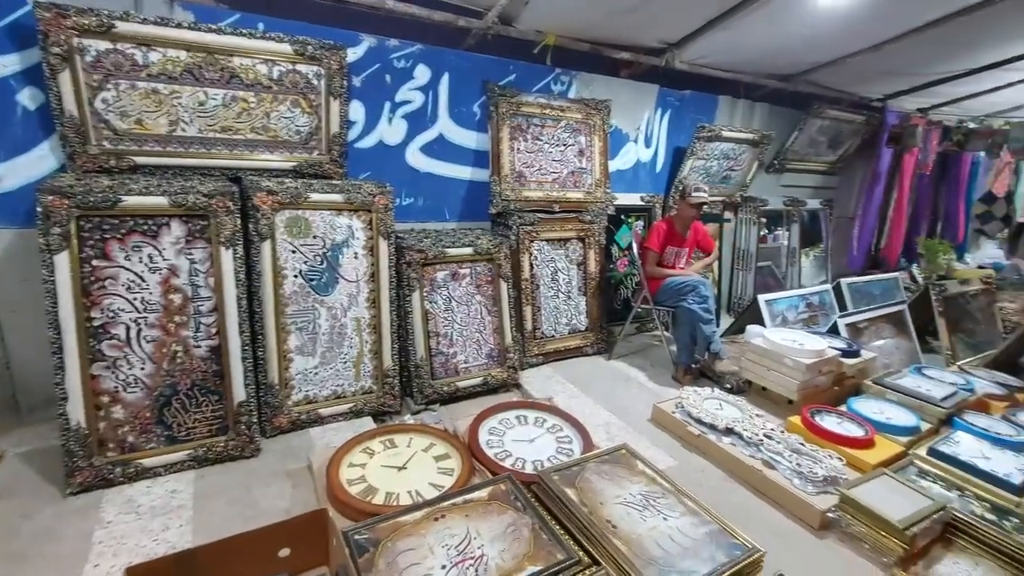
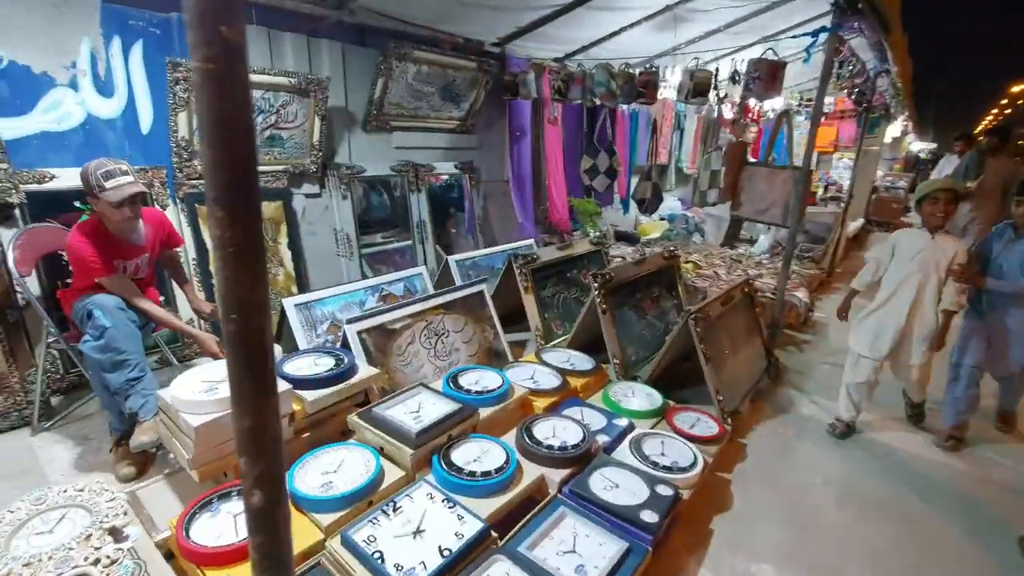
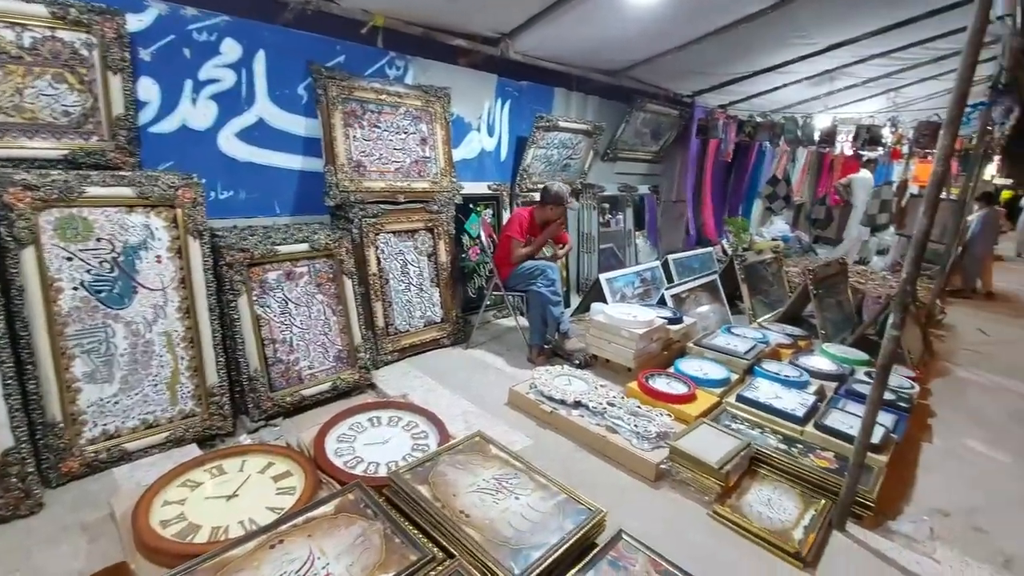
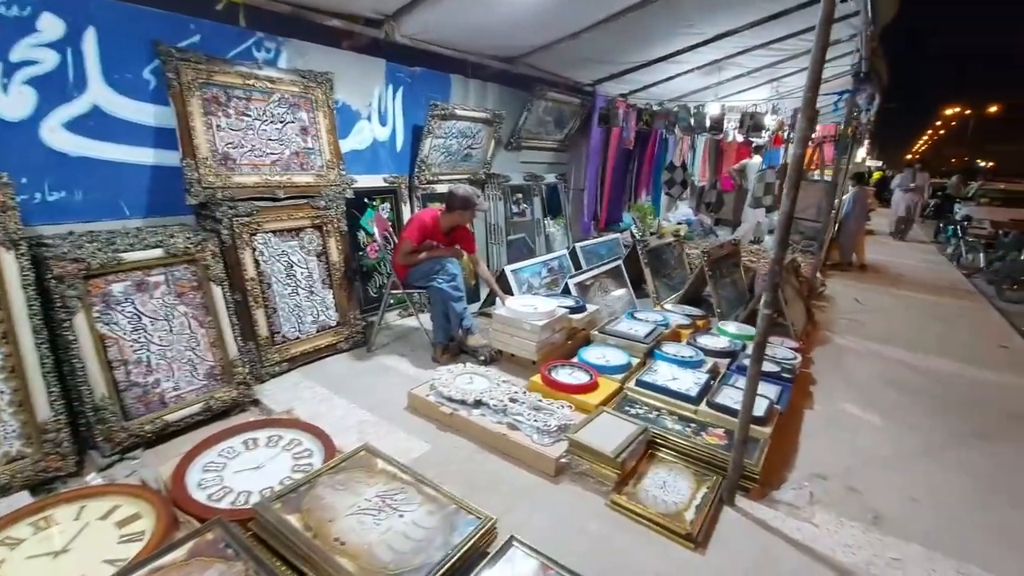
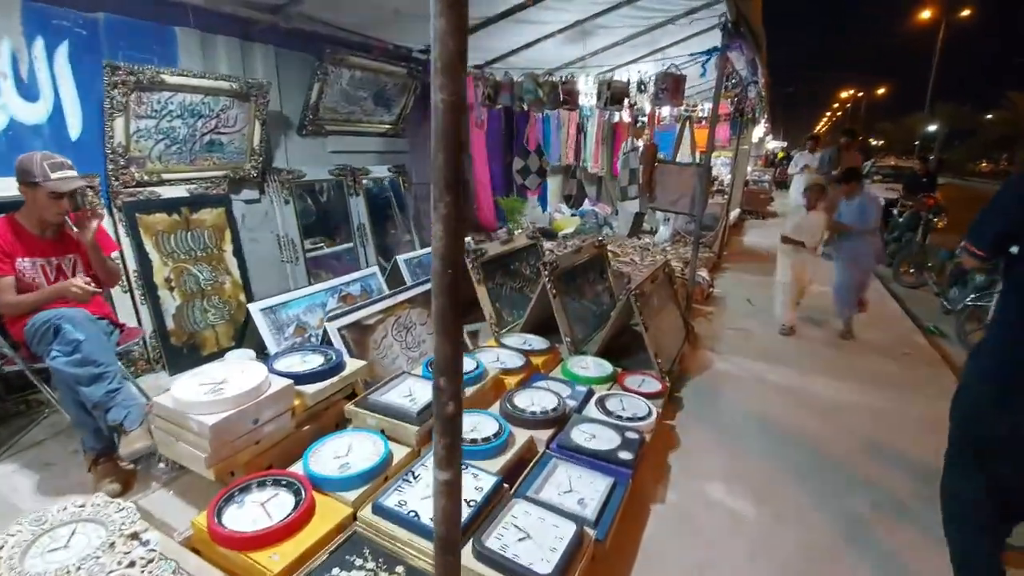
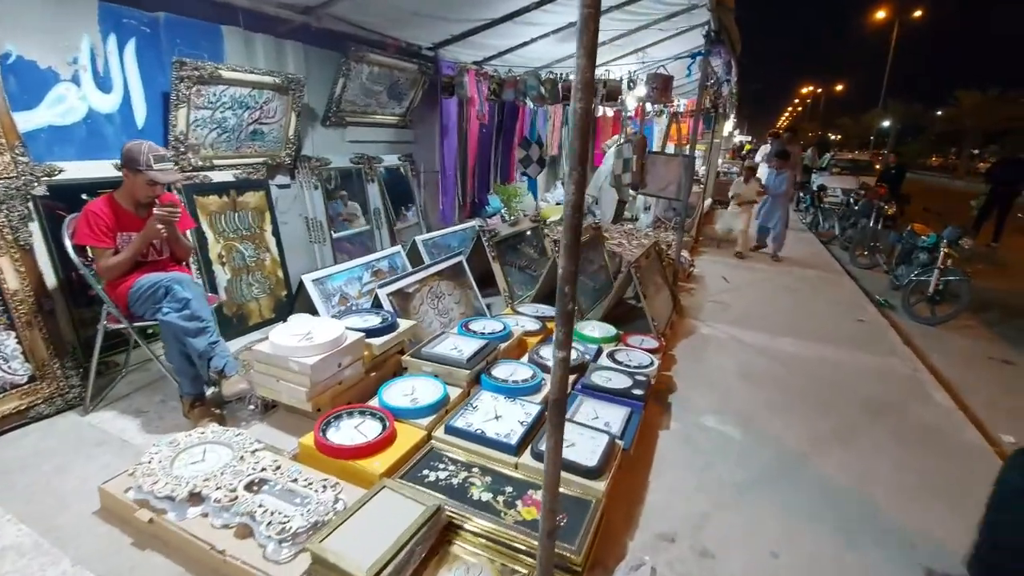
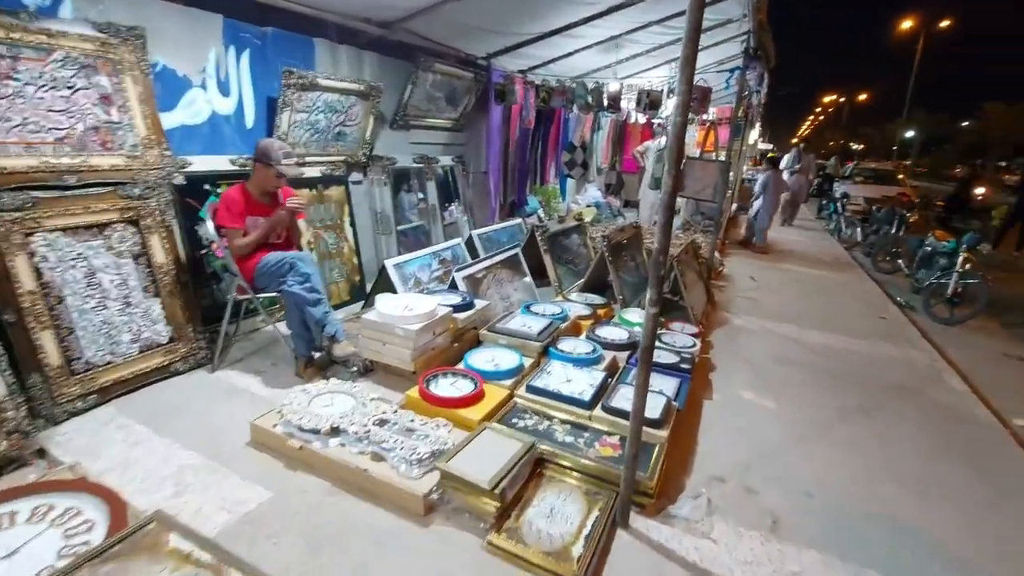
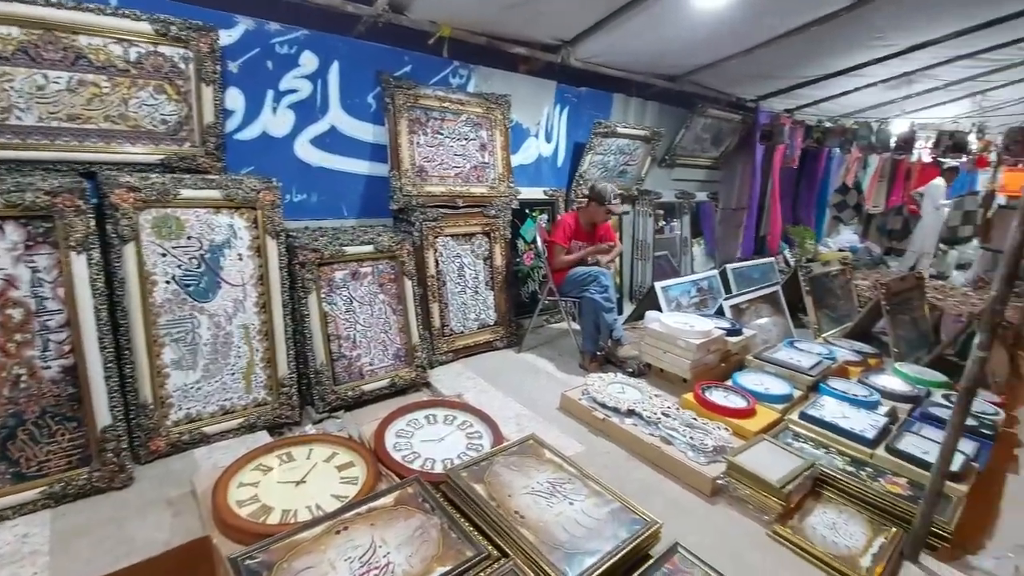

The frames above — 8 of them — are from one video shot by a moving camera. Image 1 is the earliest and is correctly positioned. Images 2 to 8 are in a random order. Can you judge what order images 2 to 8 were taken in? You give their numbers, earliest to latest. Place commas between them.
8, 3, 4, 7, 6, 5, 2
